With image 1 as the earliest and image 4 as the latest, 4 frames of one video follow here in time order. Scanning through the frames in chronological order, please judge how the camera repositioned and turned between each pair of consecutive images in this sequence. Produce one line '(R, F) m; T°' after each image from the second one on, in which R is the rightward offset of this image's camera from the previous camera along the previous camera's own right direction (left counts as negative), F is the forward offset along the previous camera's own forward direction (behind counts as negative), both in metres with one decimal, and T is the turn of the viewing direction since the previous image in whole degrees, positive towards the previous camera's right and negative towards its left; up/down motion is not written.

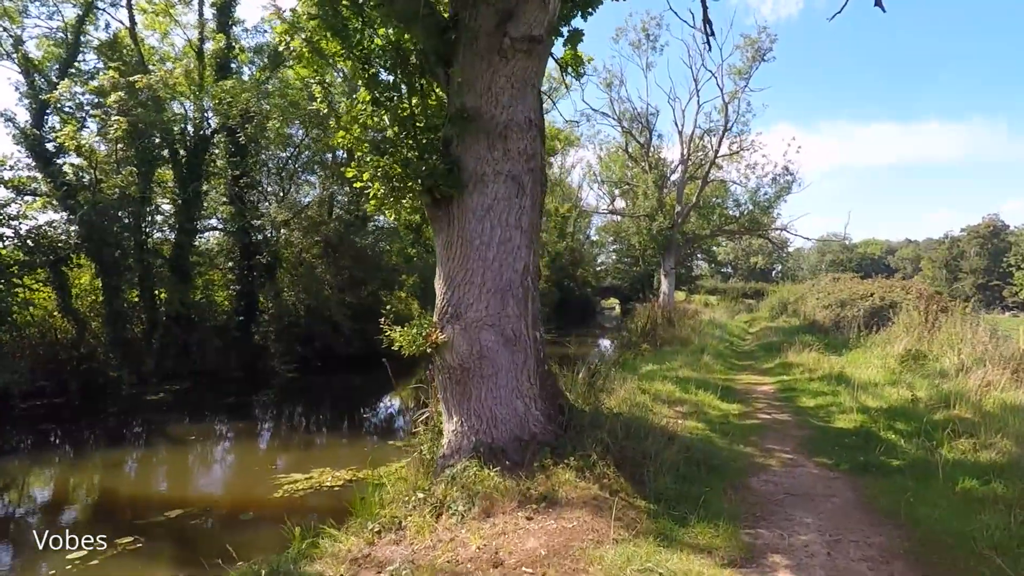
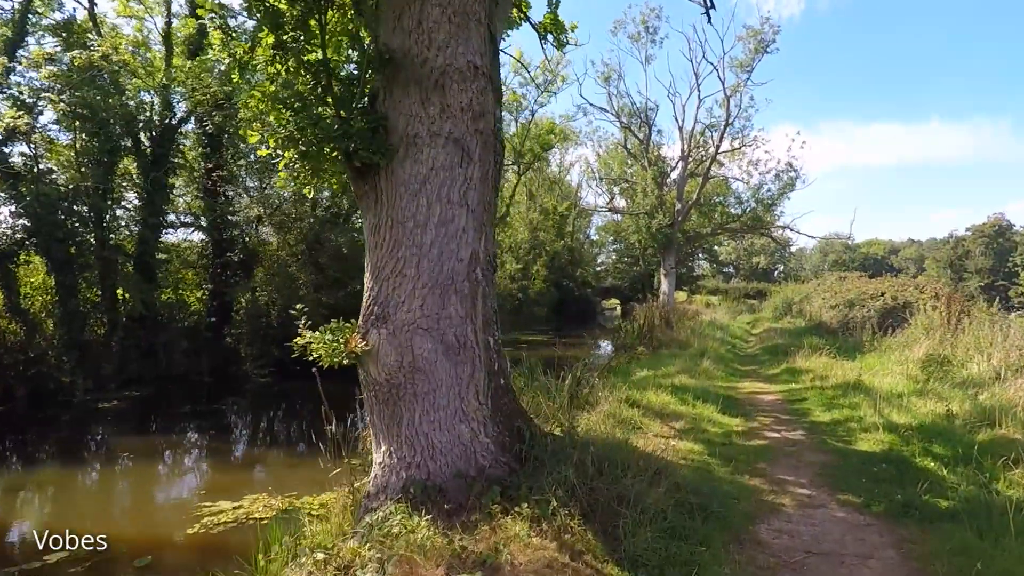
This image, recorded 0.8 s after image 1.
(+0.4, +1.0) m; 0°
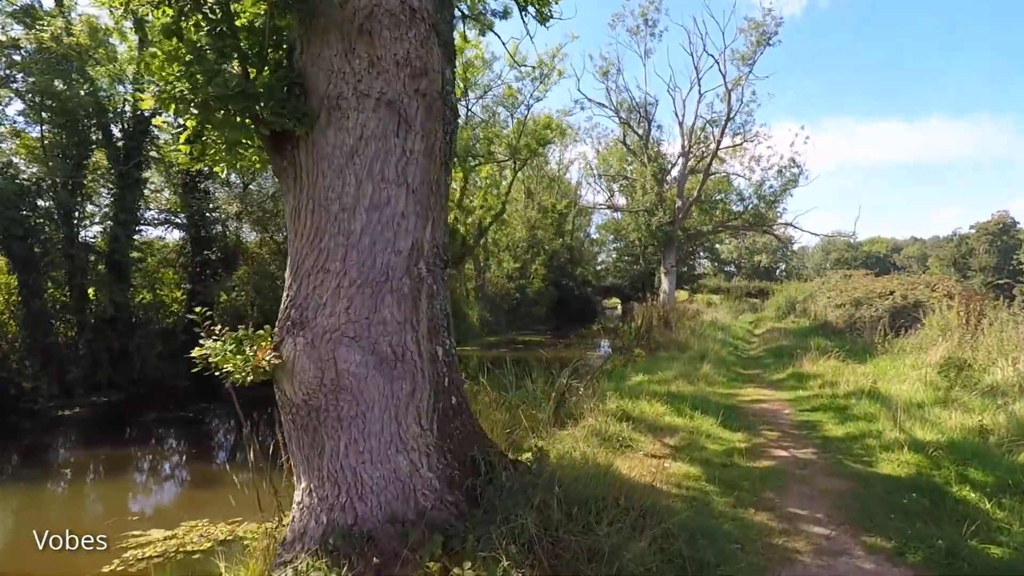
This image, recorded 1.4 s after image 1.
(+0.3, +0.7) m; 0°
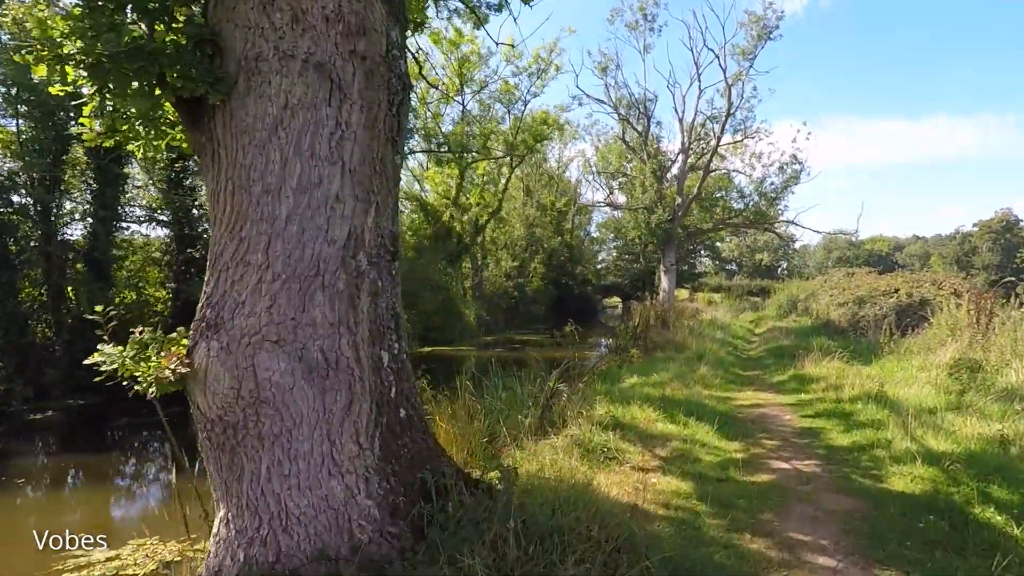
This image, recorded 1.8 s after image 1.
(+0.2, +0.4) m; 0°
